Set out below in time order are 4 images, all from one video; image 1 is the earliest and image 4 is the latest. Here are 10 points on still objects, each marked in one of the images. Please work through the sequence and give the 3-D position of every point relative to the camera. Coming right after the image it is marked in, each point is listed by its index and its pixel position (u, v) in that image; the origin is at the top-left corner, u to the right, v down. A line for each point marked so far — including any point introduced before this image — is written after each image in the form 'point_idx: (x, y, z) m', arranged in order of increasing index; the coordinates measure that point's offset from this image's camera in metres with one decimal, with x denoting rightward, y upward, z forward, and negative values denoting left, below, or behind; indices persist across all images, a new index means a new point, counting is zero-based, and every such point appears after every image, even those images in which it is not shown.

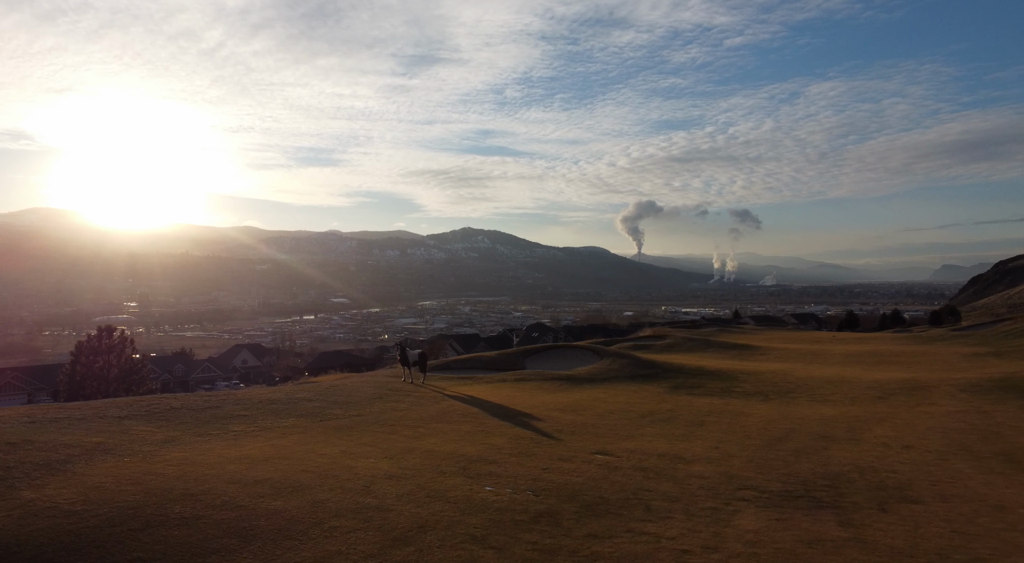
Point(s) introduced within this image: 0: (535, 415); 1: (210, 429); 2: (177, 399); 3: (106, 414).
0: (+0.6, -3.7, +16.9) m
1: (-5.3, -2.6, +10.6) m
2: (-7.3, -2.6, +13.2) m
3: (-7.4, -2.4, +10.9) m
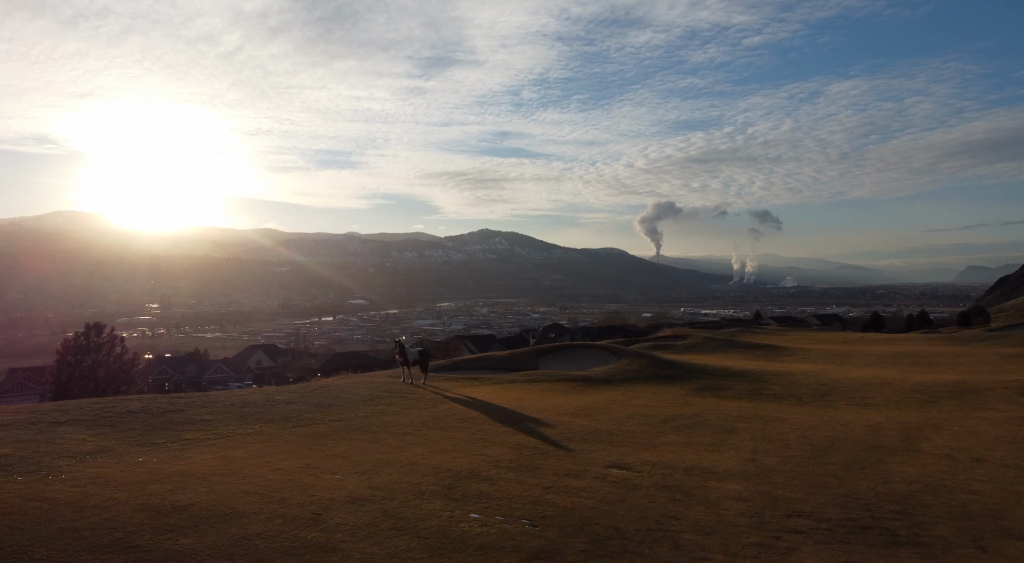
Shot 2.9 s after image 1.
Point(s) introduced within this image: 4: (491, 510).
0: (+0.8, -3.5, +15.1) m
1: (-5.3, -2.3, +9.0) m
2: (-7.3, -2.4, +11.7) m
3: (-7.4, -2.2, +9.4) m
4: (-0.2, -2.7, +7.2) m
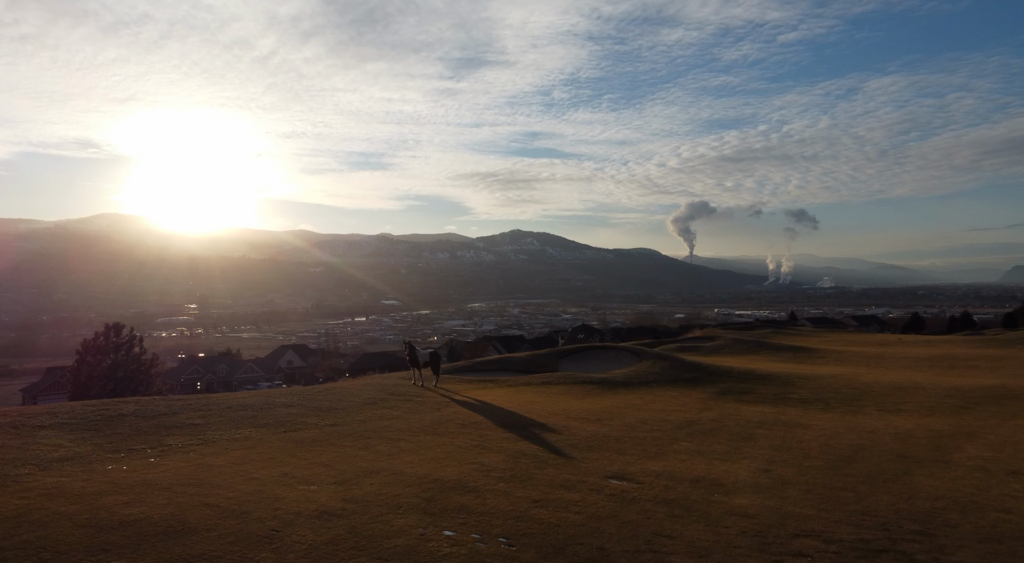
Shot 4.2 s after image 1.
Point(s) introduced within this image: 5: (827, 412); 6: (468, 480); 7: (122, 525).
0: (+0.9, -3.5, +14.6) m
1: (-5.5, -2.3, +8.8) m
2: (-7.3, -2.4, +11.5) m
3: (-7.5, -2.2, +9.3) m
4: (-0.5, -2.7, +6.7) m
5: (+9.5, -4.0, +18.2) m
6: (-0.6, -2.9, +8.8) m
7: (-3.6, -2.2, +5.5) m
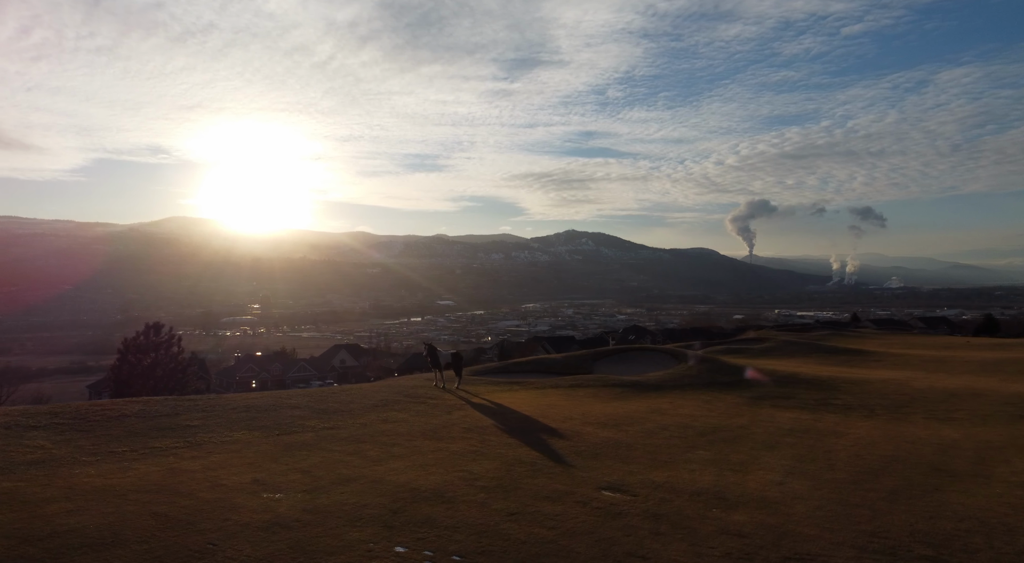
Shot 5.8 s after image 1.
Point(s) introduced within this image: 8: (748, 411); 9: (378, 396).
0: (+1.2, -3.5, +14.2) m
1: (-5.7, -2.3, +8.9) m
2: (-7.3, -2.4, +11.8) m
3: (-7.7, -2.2, +9.6) m
4: (-0.9, -2.8, +6.4) m
5: (+10.0, -4.0, +17.0) m
6: (-0.9, -2.9, +8.5) m
7: (-4.1, -2.3, +5.5) m
8: (+7.4, -4.1, +19.1) m
9: (-3.6, -3.1, +16.4) m
